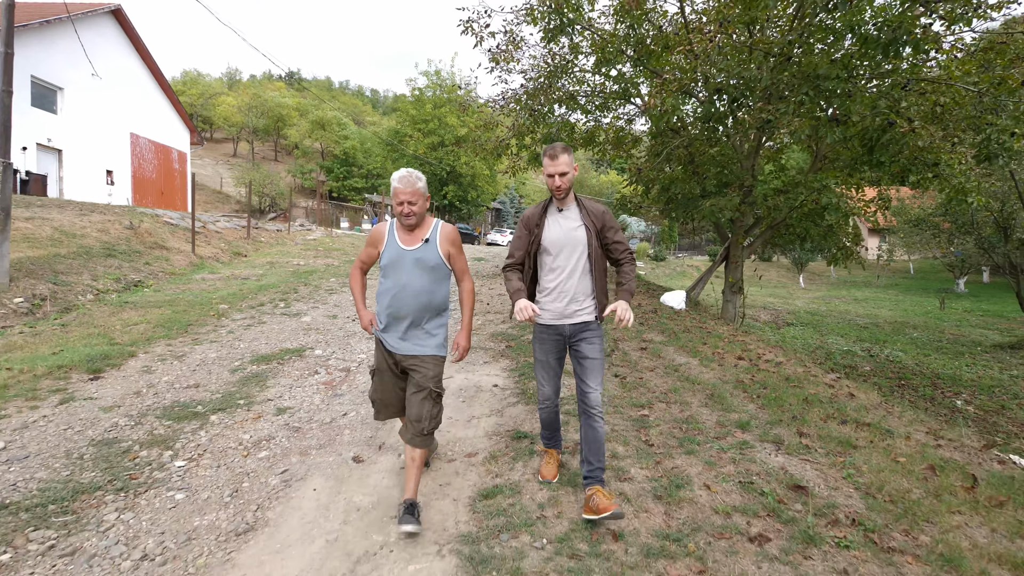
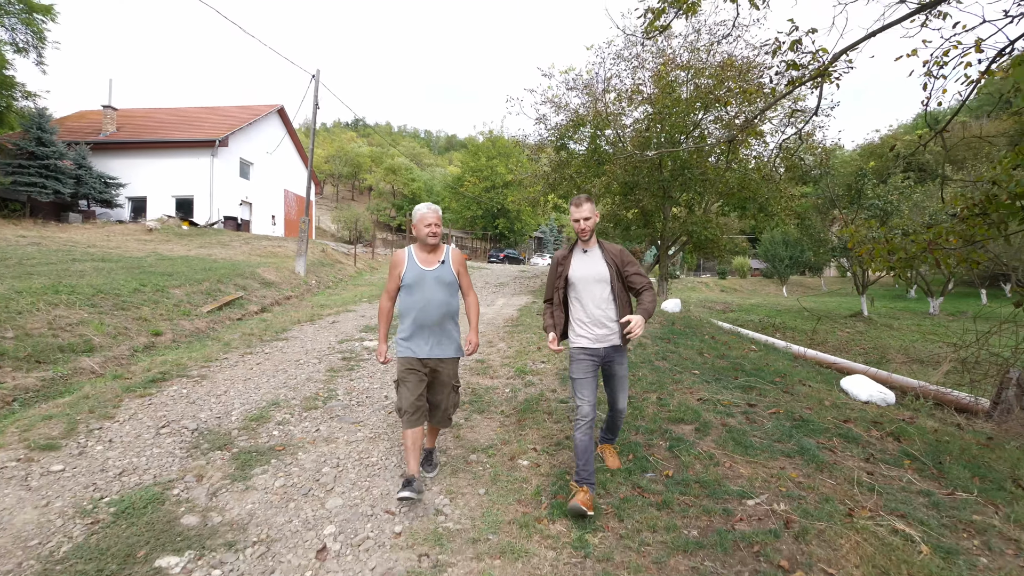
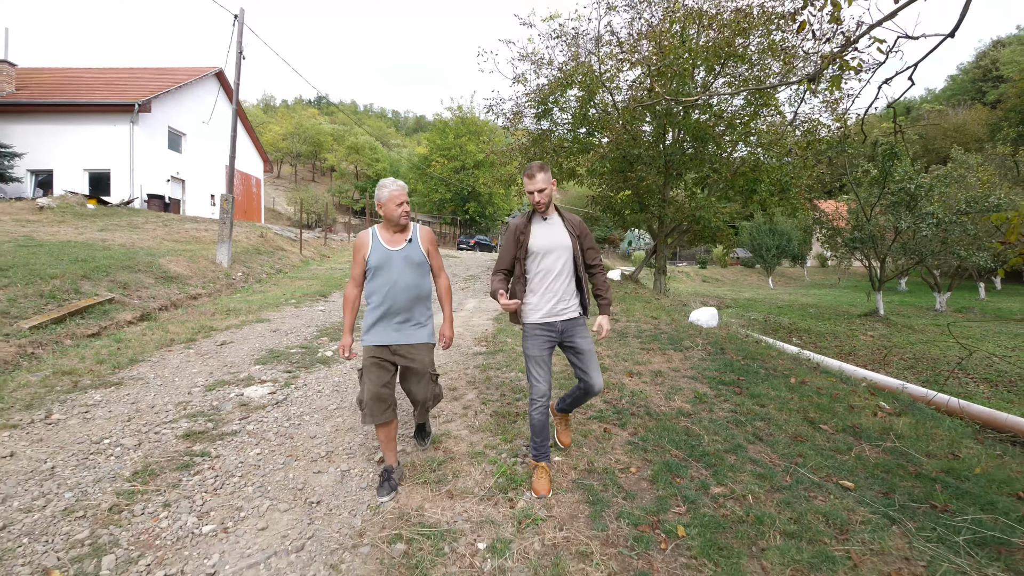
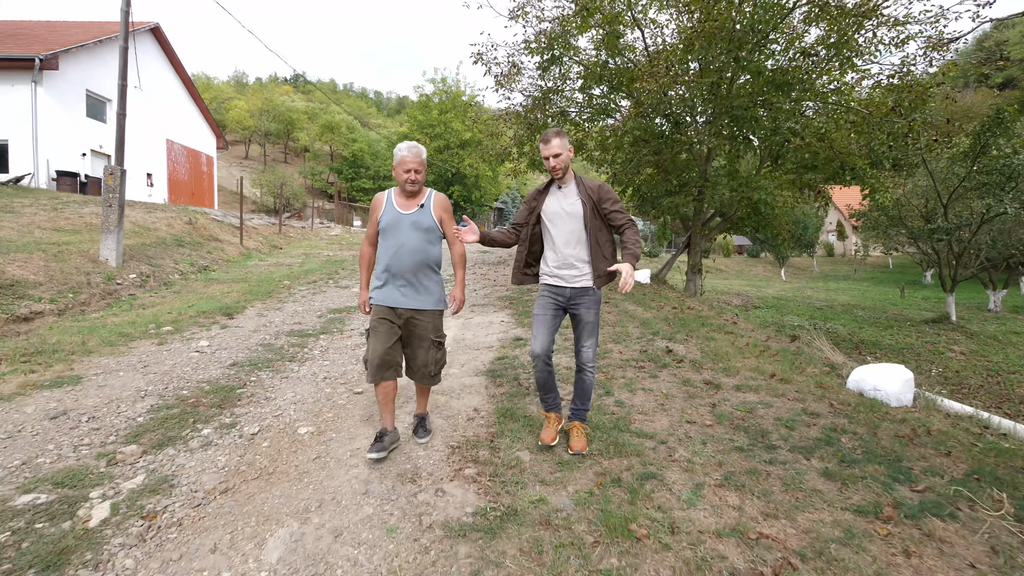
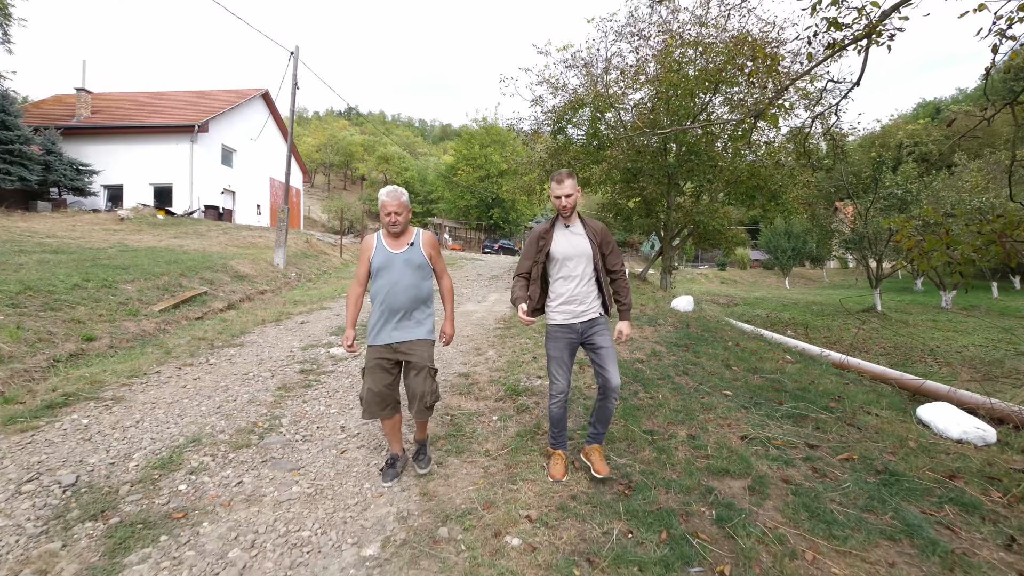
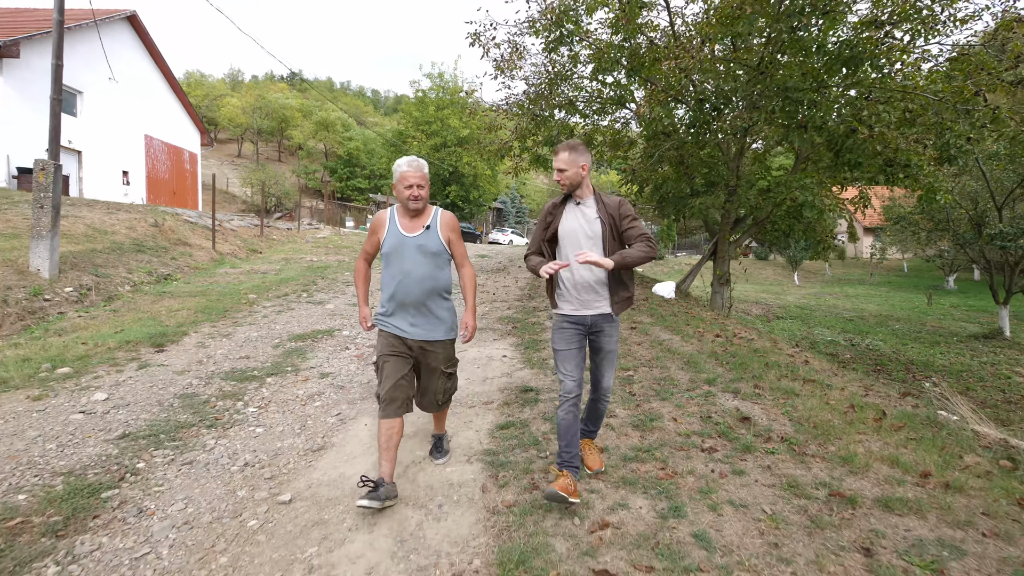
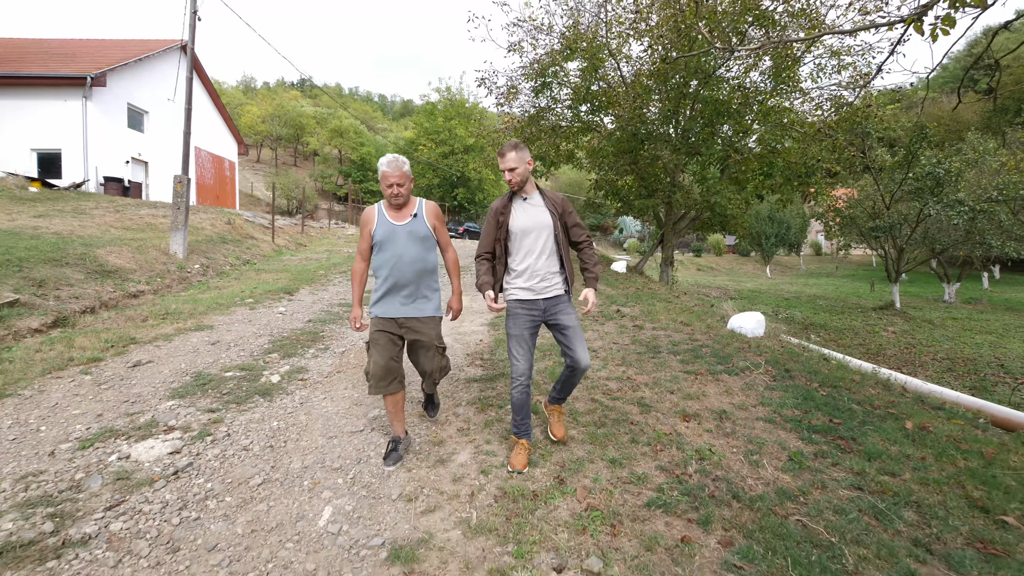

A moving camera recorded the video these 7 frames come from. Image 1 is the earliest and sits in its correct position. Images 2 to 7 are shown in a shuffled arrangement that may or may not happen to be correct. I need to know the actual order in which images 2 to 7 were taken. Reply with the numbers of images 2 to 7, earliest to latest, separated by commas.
6, 4, 7, 3, 5, 2
